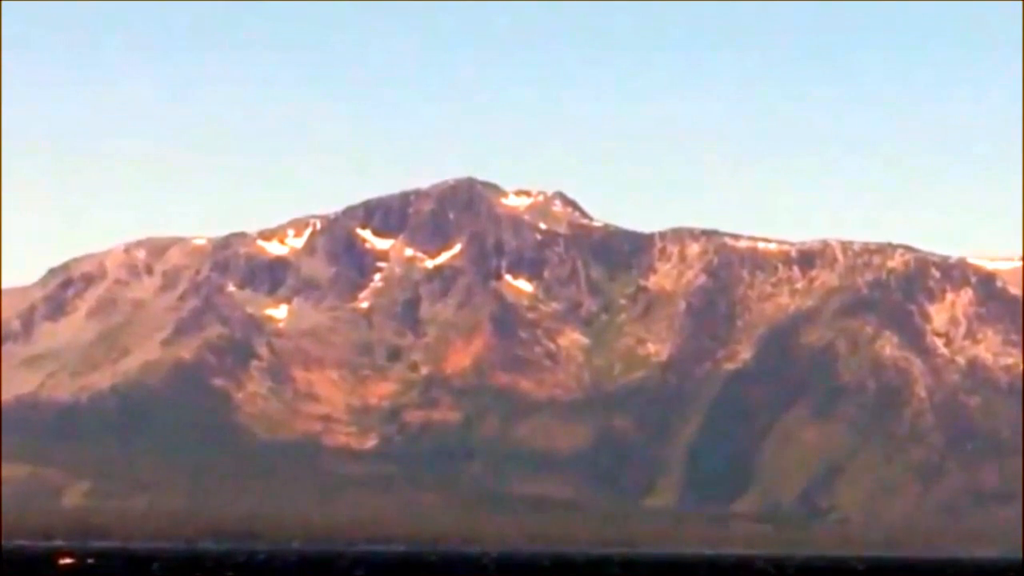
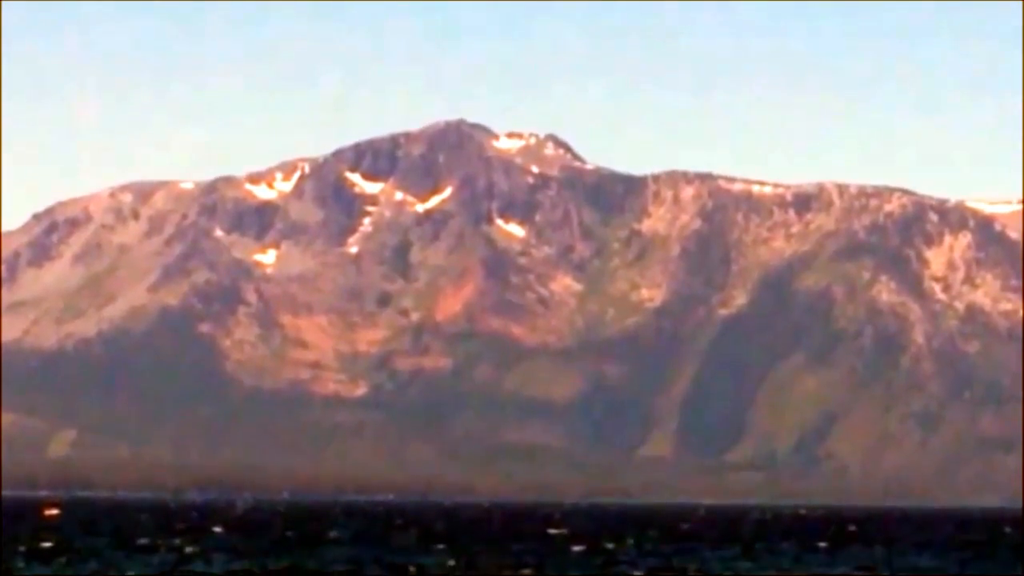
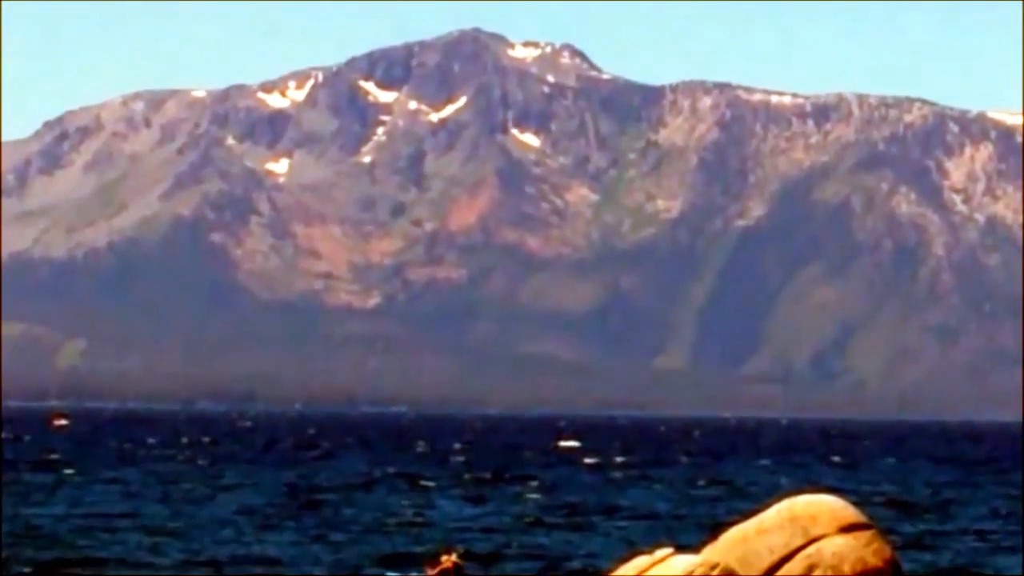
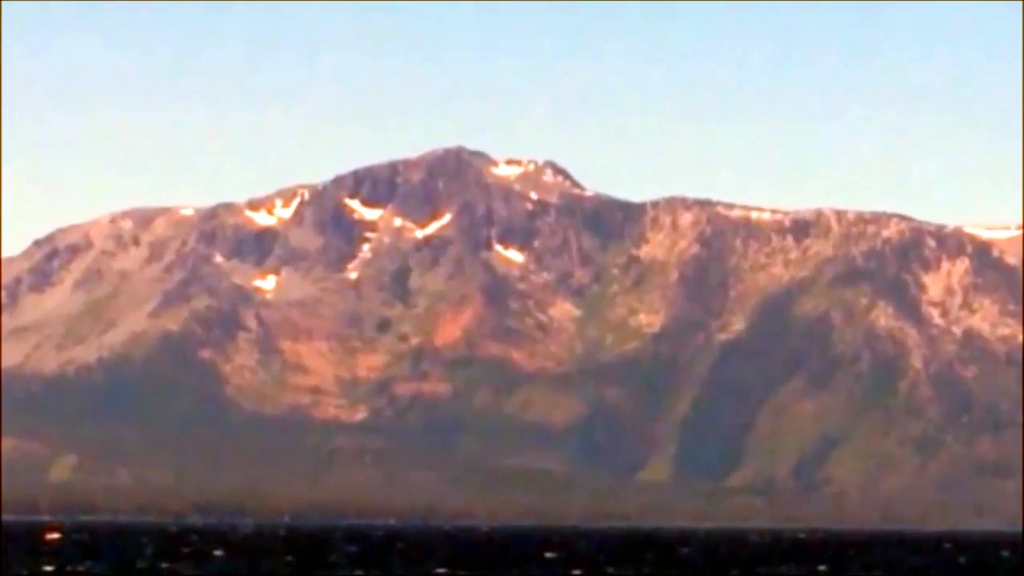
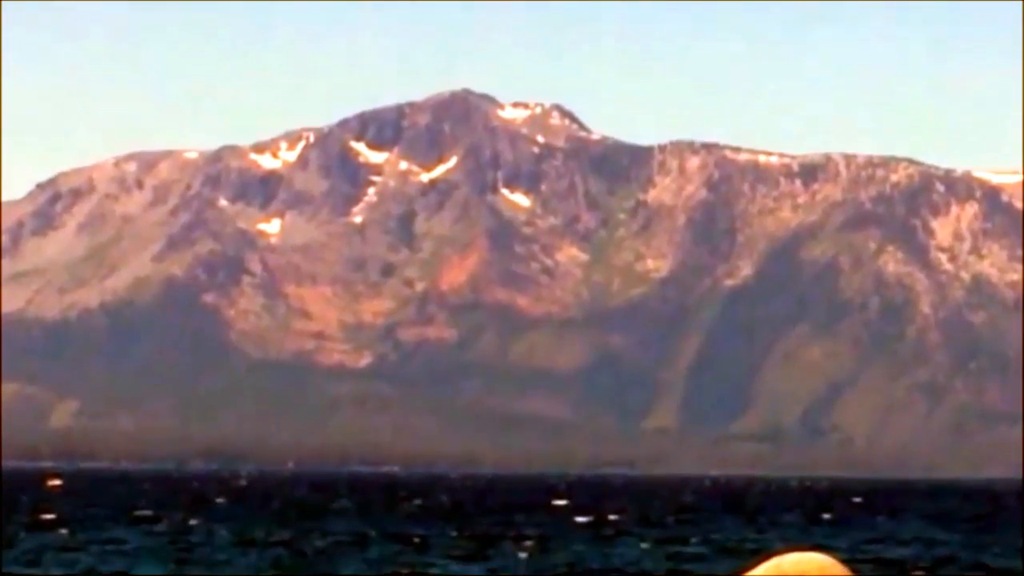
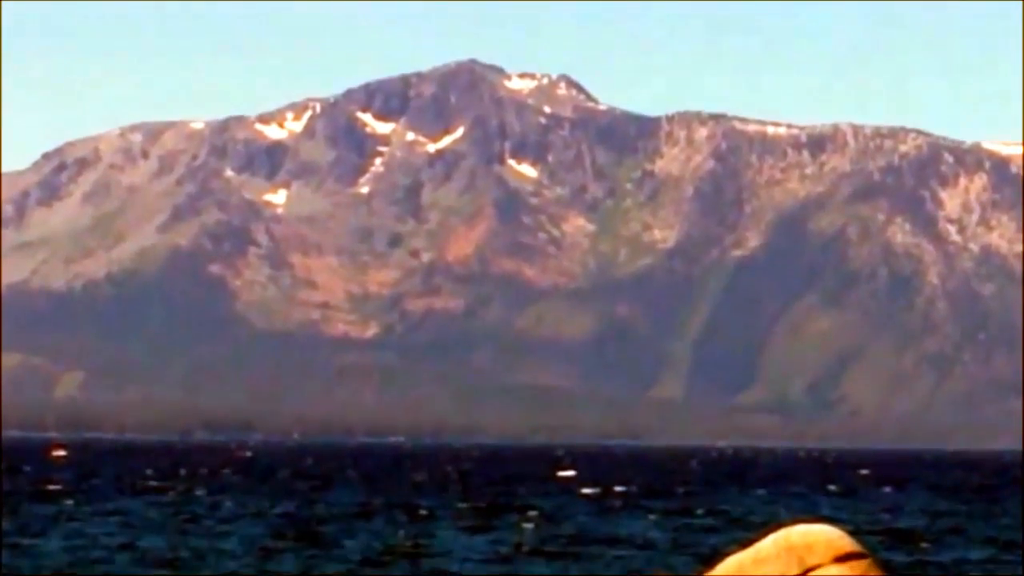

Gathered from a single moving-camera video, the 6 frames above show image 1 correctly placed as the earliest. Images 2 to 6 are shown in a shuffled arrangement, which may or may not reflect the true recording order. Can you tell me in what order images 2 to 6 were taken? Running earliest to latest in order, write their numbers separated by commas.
4, 2, 5, 6, 3
